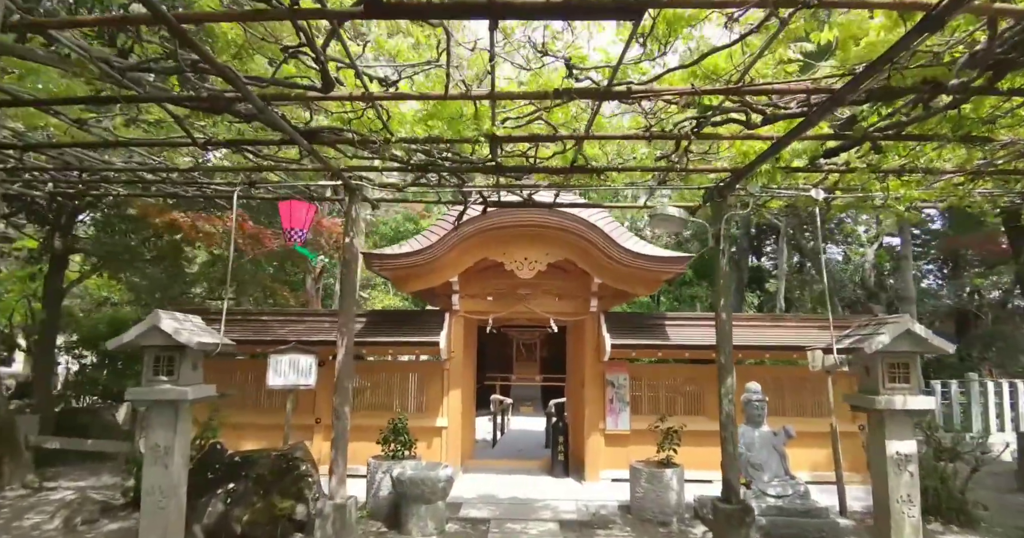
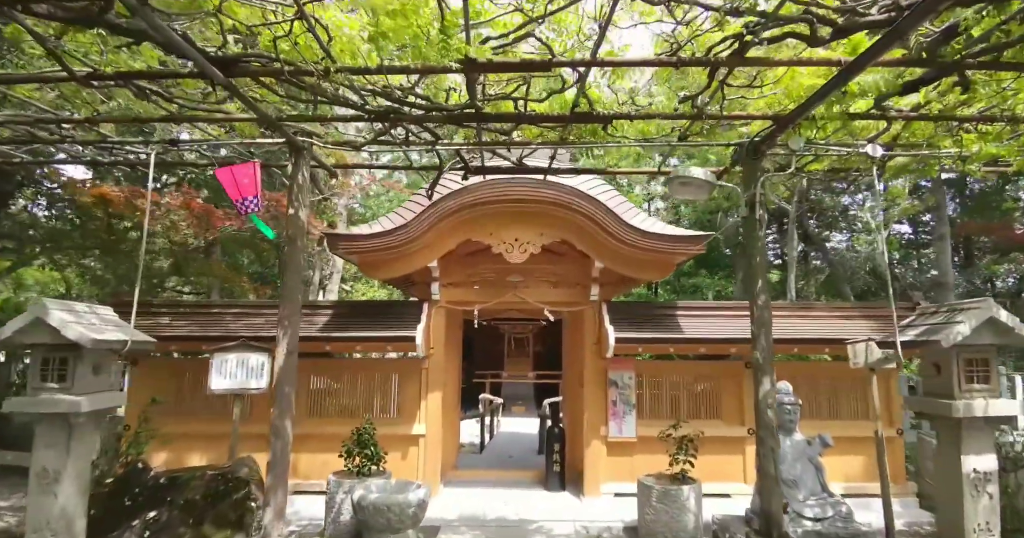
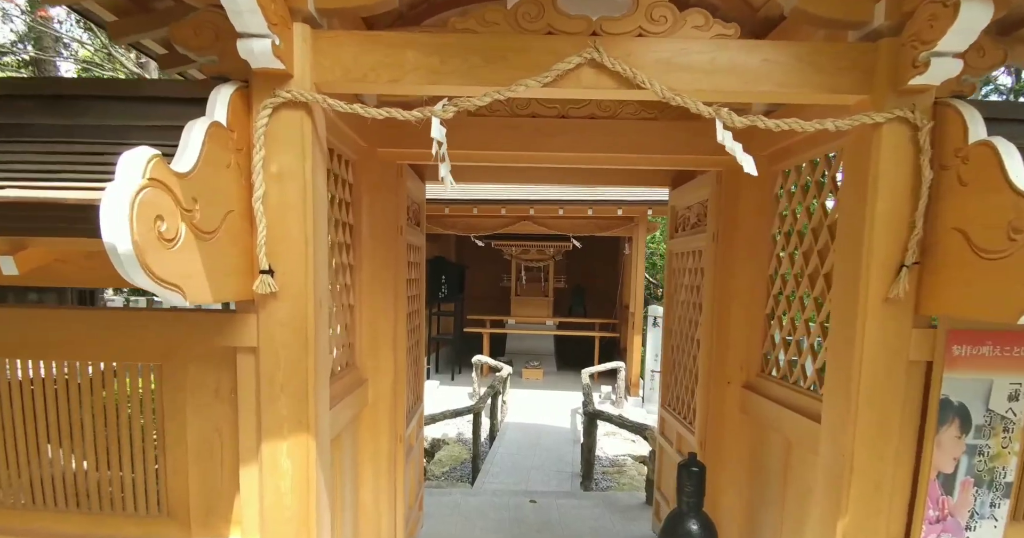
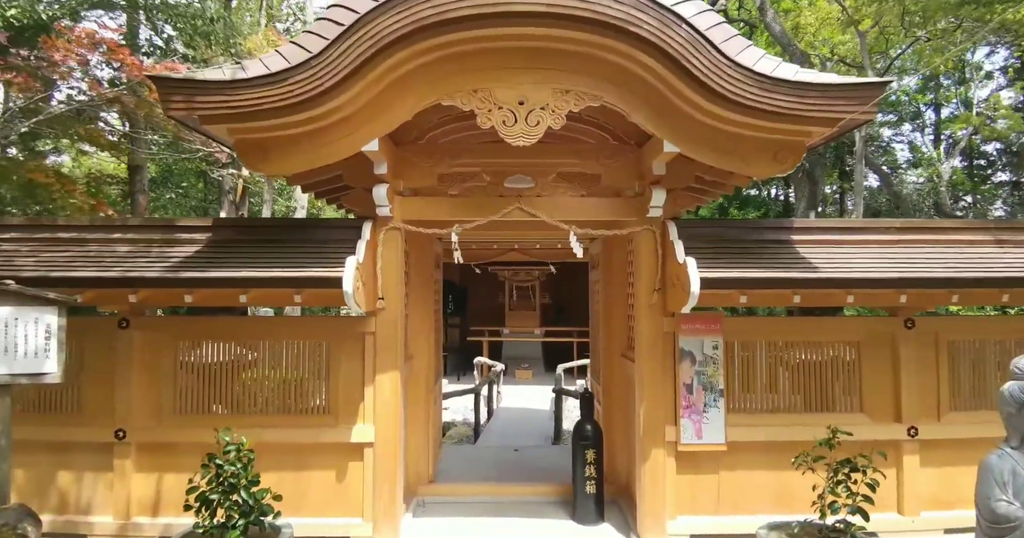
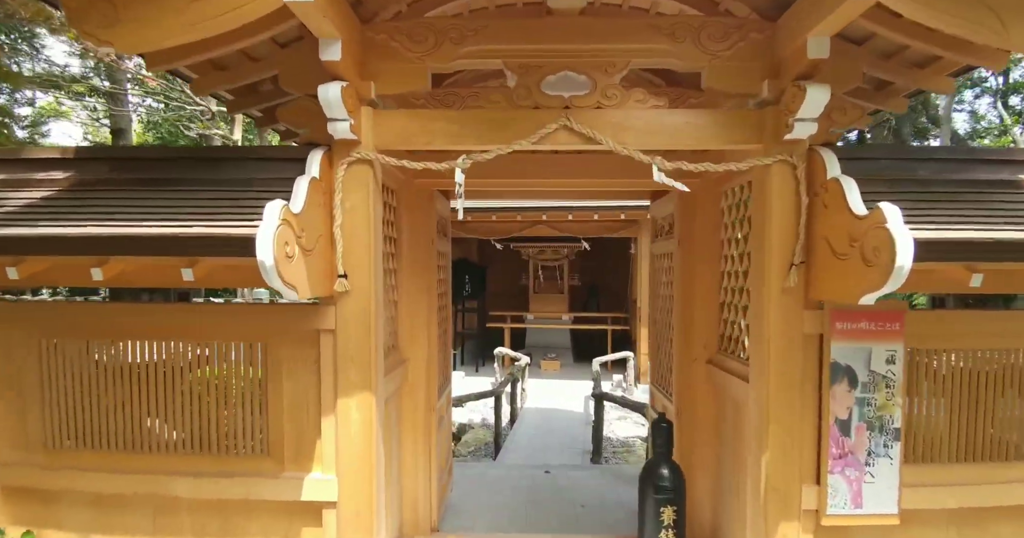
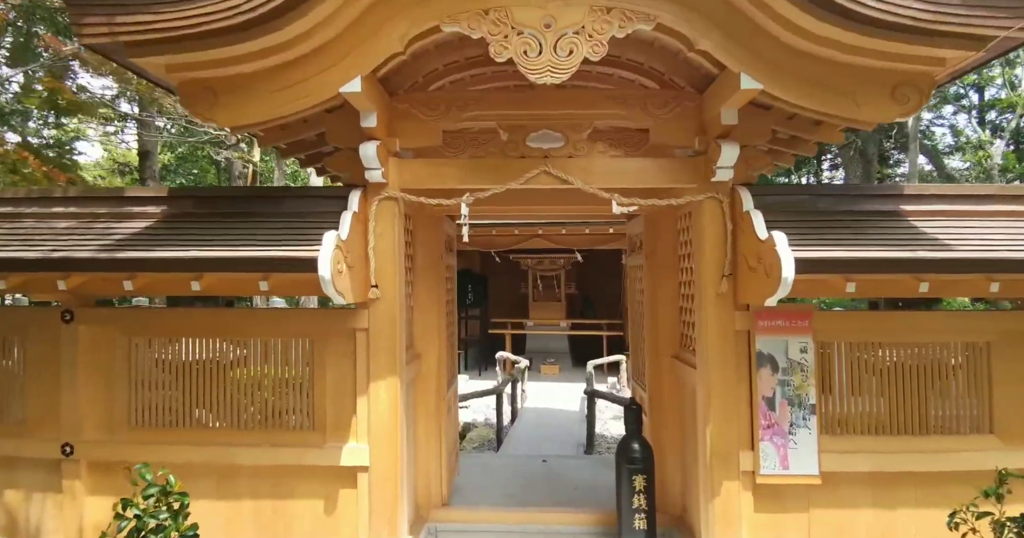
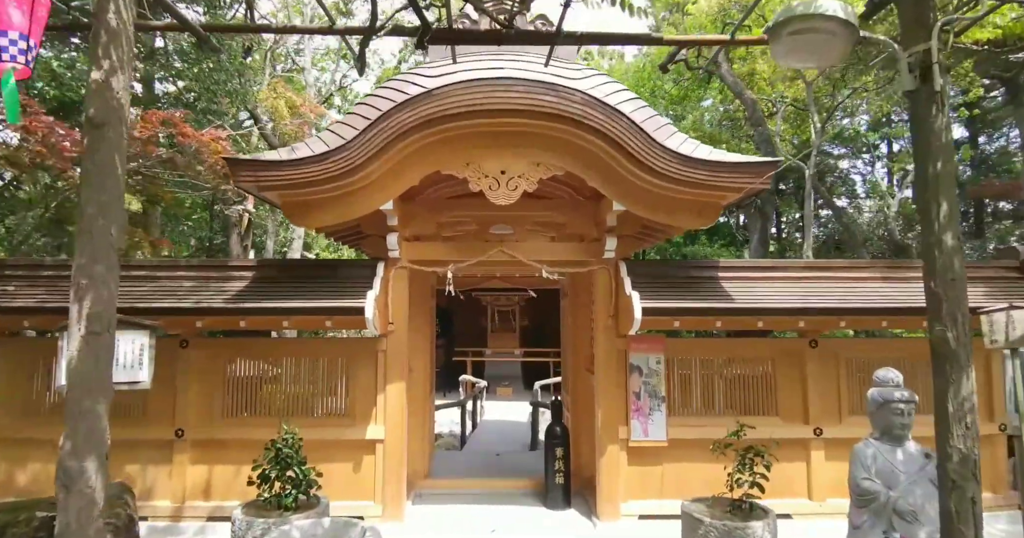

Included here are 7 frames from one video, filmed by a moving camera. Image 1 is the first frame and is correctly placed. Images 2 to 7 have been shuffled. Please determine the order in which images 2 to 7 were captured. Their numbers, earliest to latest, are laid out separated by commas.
2, 7, 4, 6, 5, 3
